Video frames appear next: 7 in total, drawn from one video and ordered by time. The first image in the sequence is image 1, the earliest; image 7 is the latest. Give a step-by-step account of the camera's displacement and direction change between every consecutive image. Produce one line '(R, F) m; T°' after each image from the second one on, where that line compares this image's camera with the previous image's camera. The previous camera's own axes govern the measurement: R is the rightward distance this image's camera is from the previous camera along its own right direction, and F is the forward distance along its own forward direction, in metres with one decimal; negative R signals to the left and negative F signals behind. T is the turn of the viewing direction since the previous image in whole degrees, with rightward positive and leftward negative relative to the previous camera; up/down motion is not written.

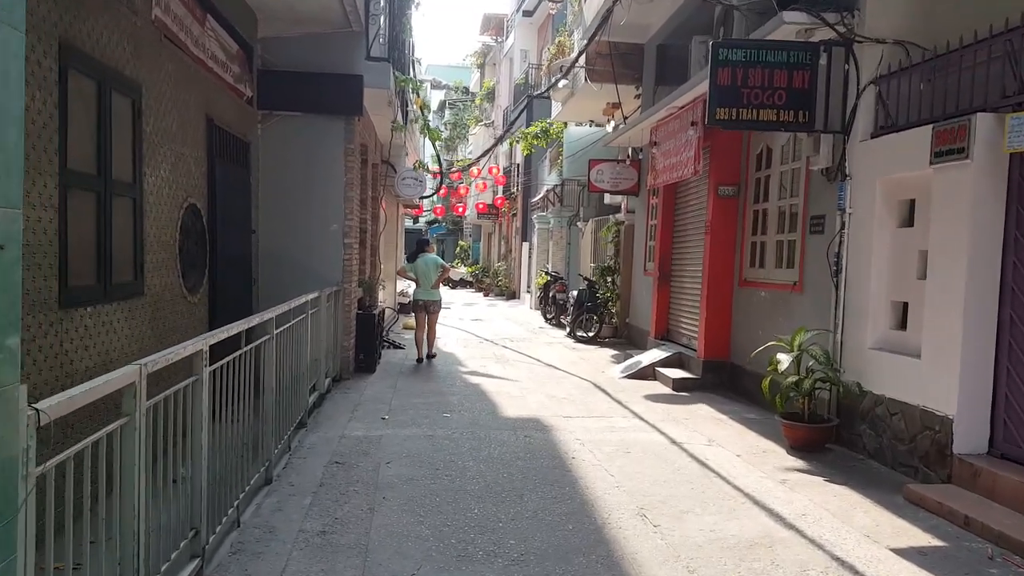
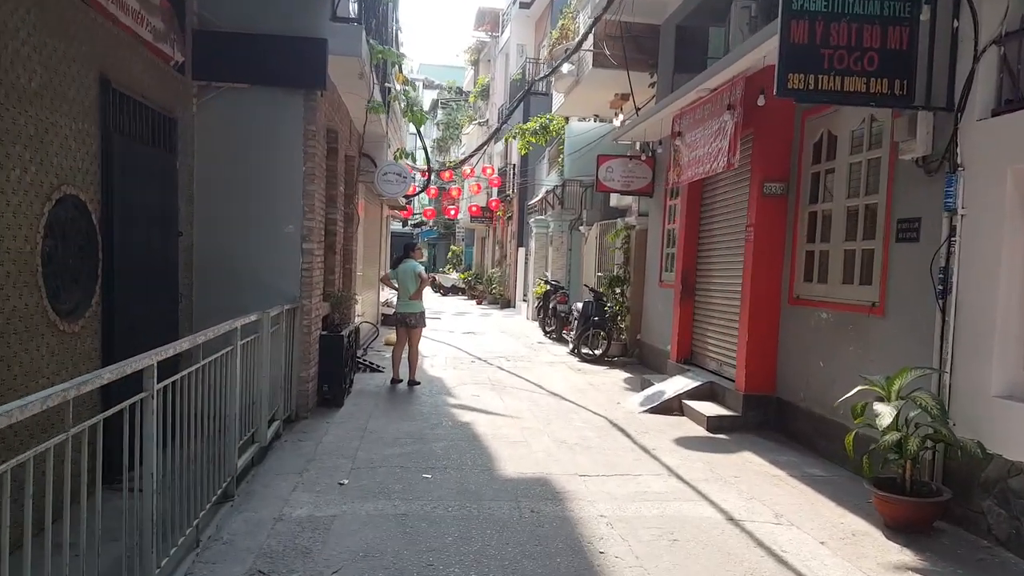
(-0.1, +1.5) m; +1°
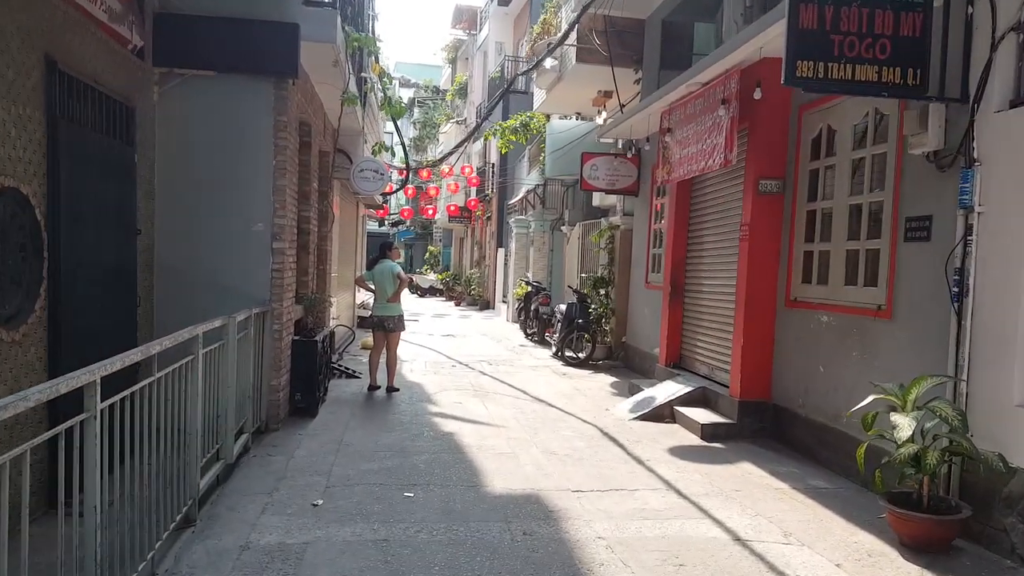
(-0.1, +0.3) m; +2°
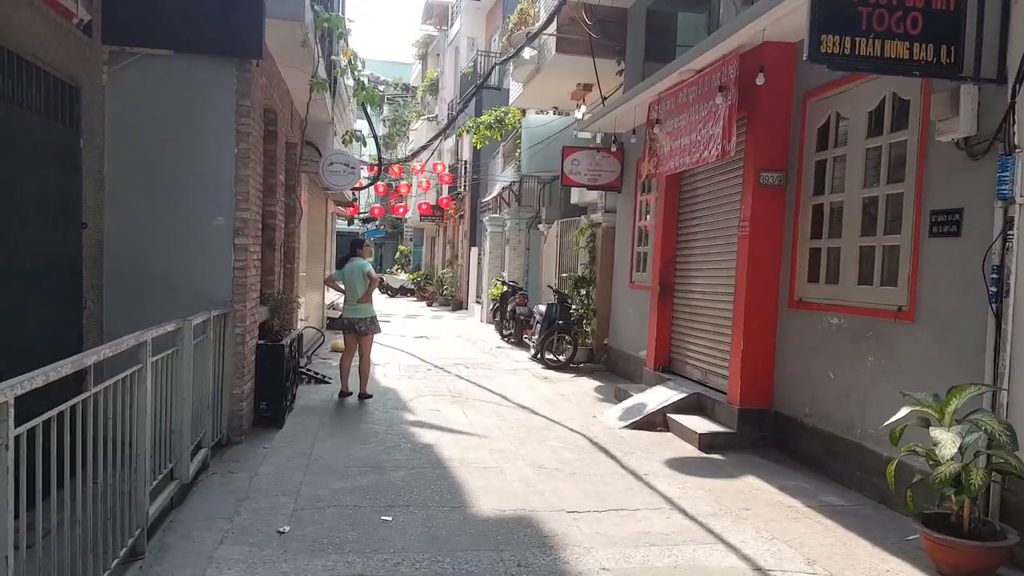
(-0.1, +0.5) m; +2°
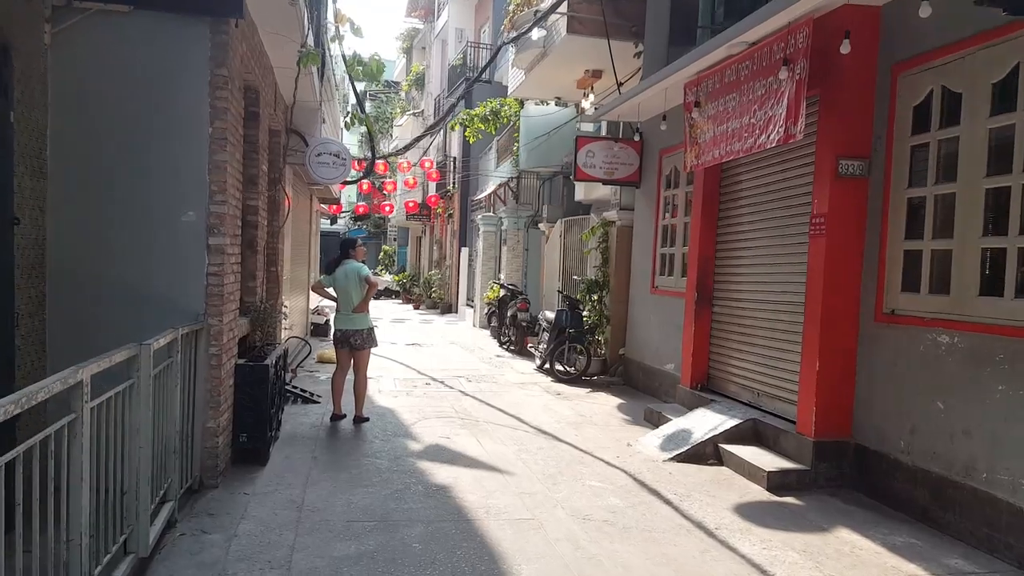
(-0.3, +1.0) m; +1°
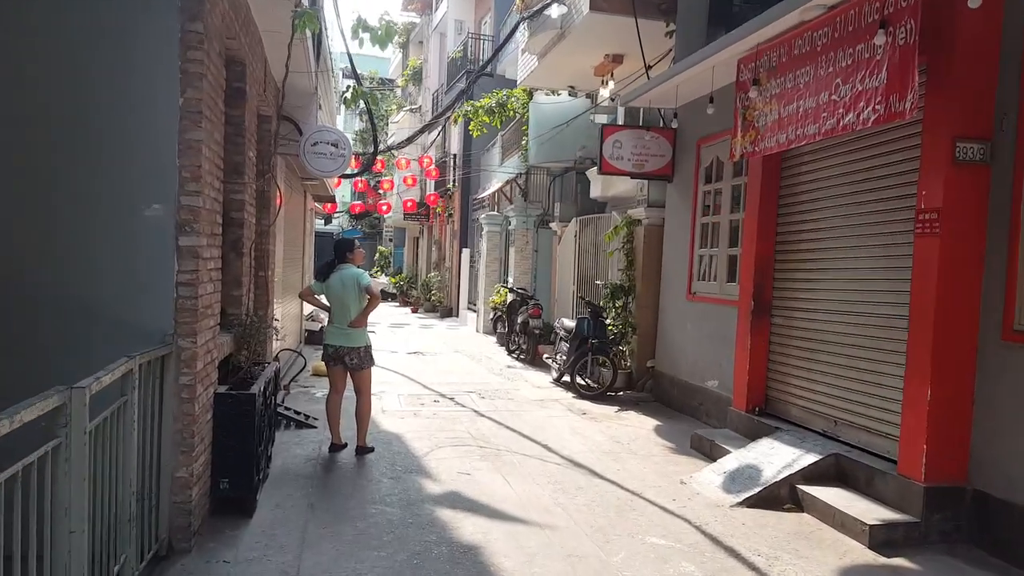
(-0.3, +0.9) m; +1°
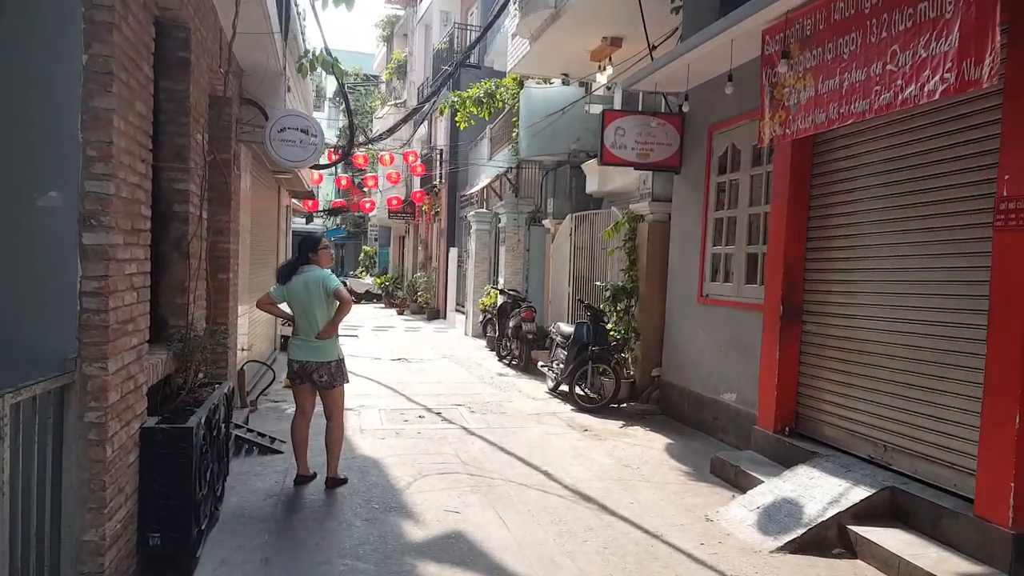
(0.0, +0.8) m; +1°
